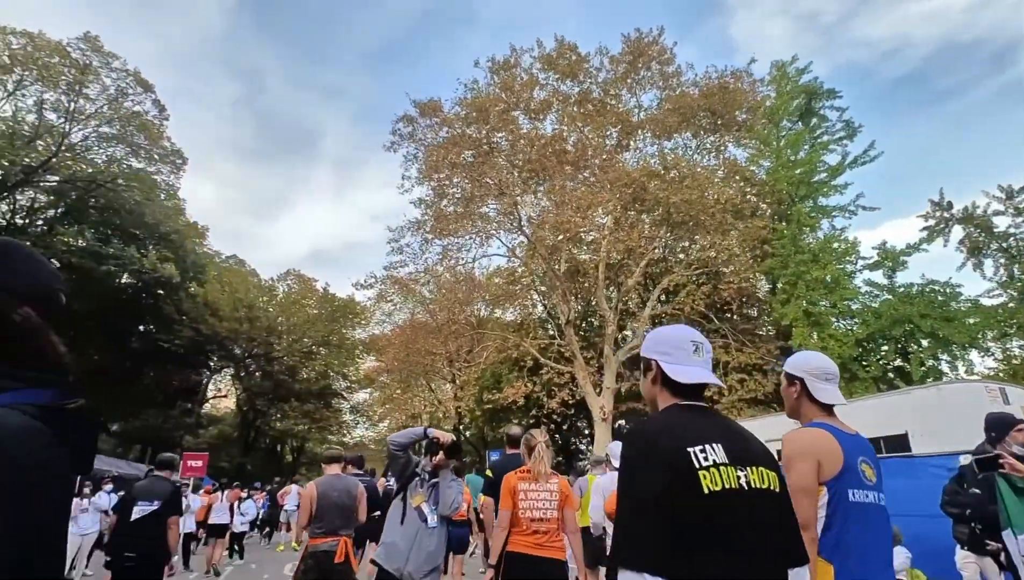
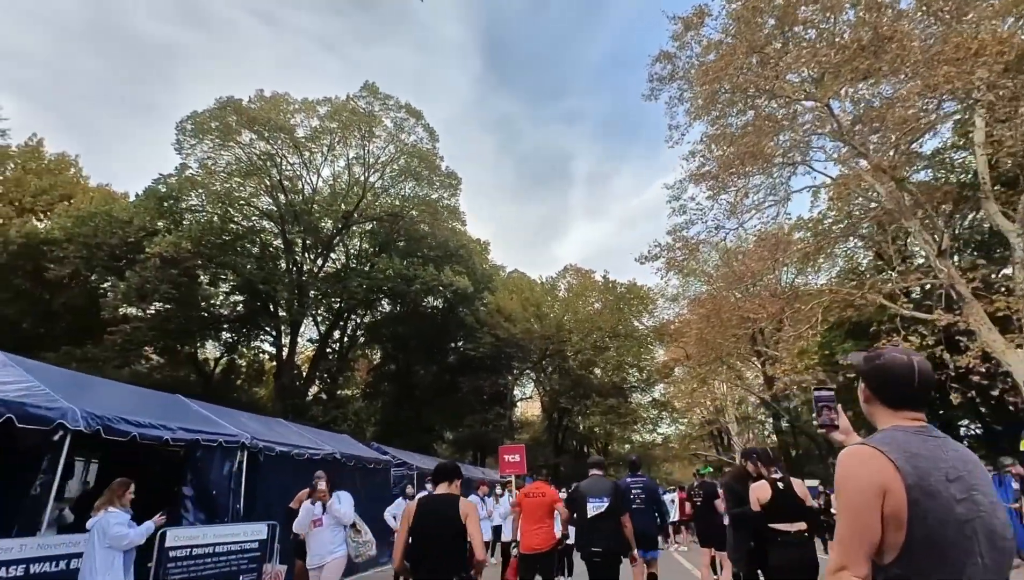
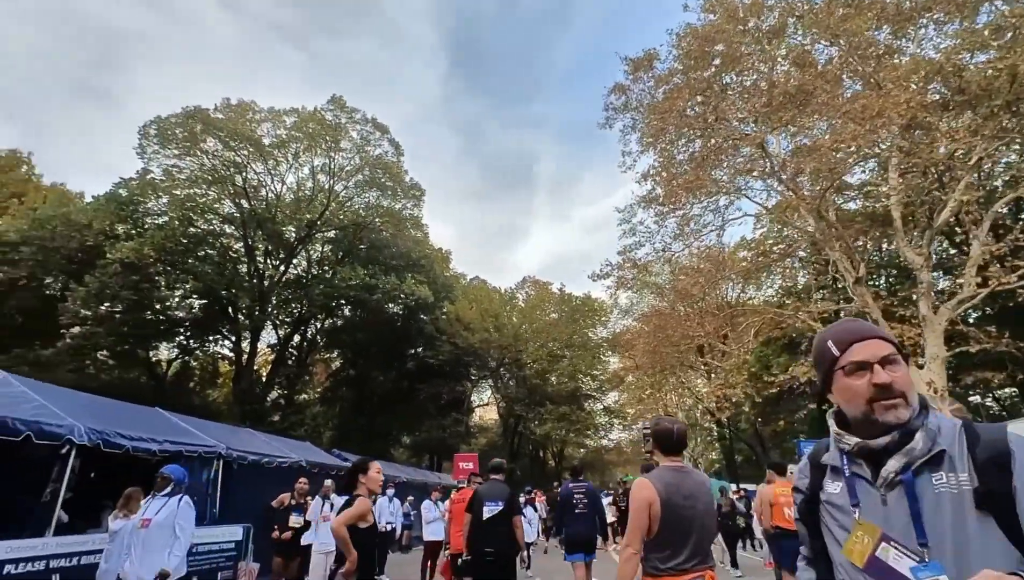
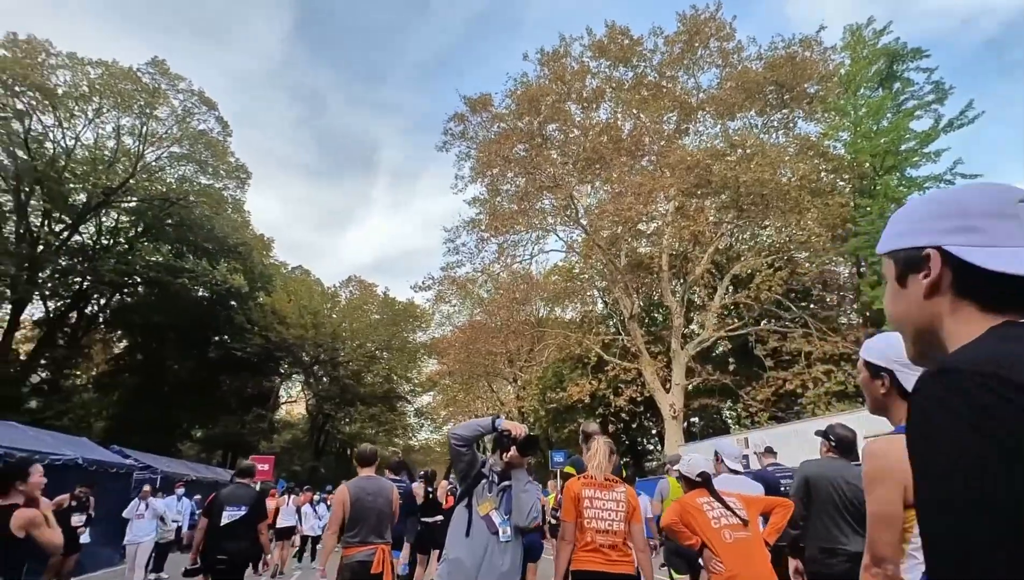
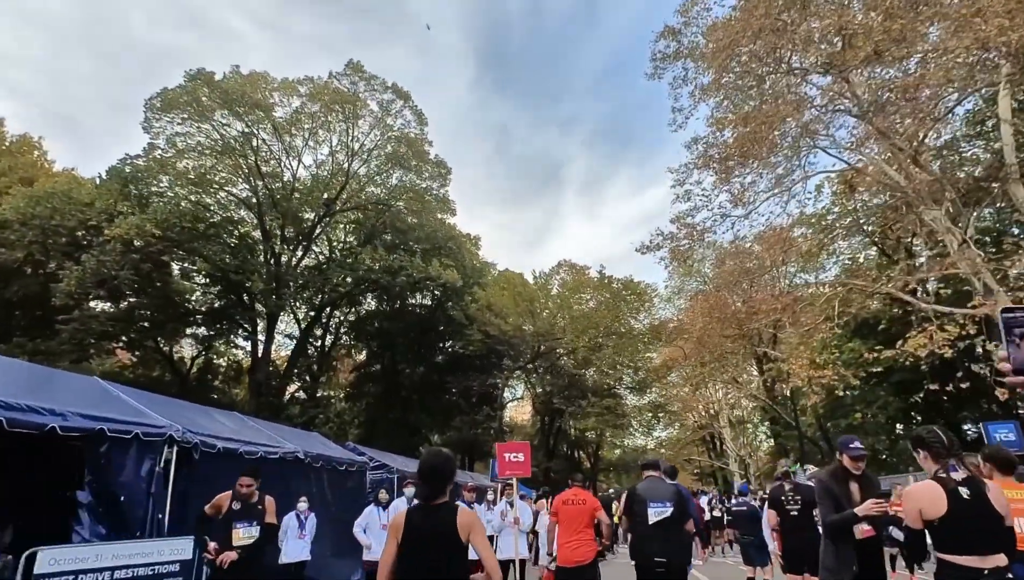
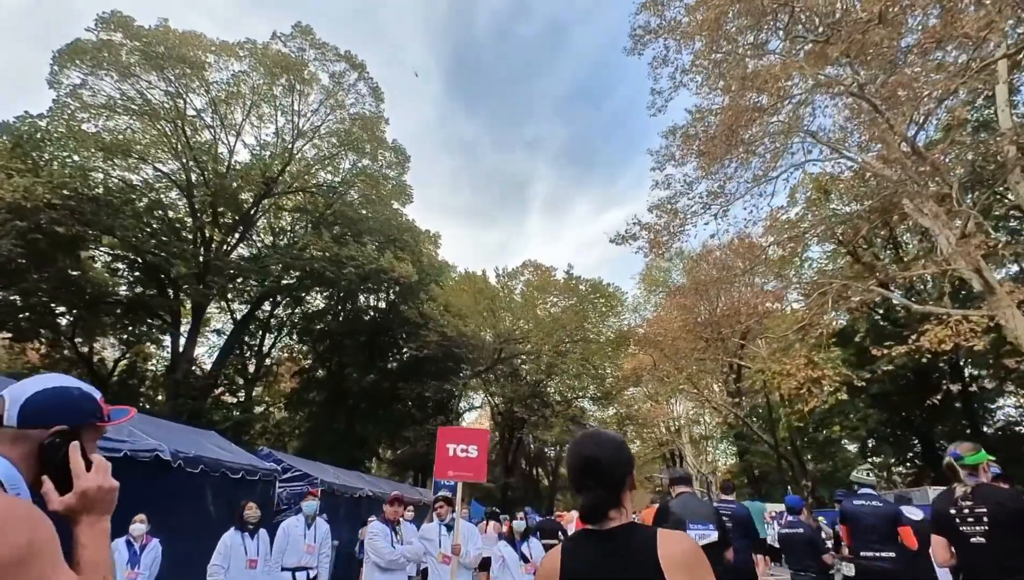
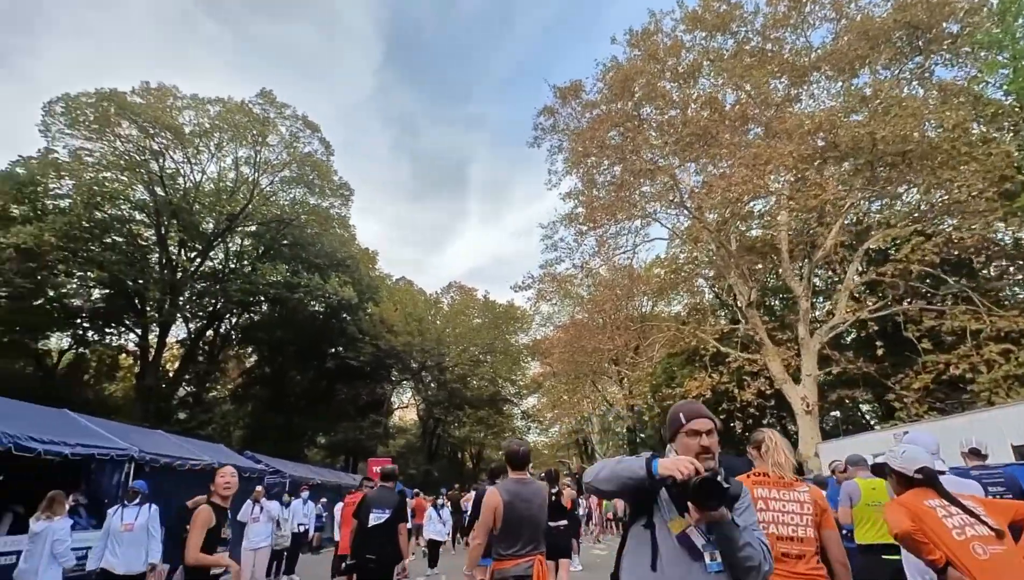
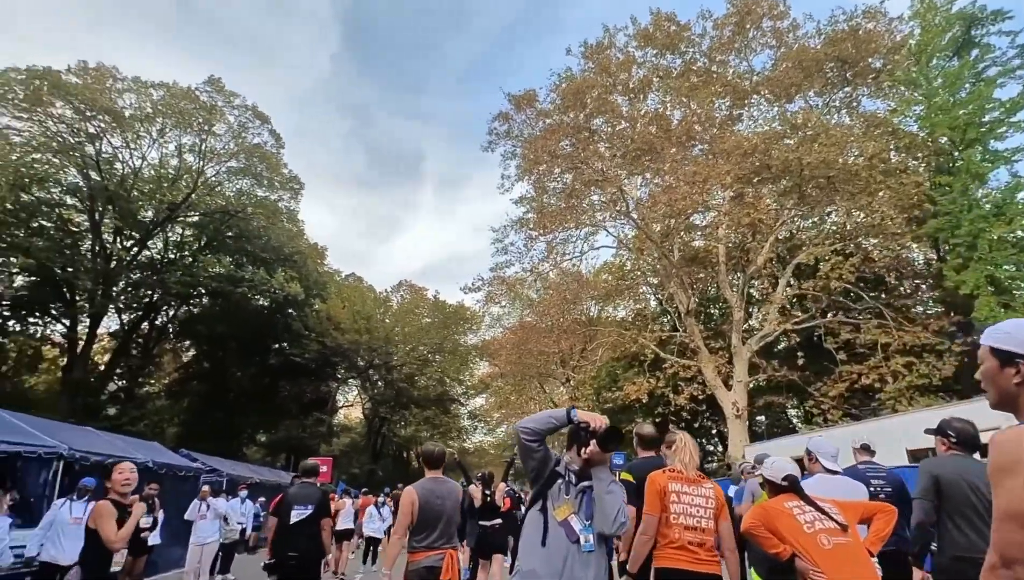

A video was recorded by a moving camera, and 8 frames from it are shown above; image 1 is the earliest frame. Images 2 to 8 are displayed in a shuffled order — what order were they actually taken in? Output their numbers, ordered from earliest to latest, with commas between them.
4, 8, 7, 3, 2, 5, 6
